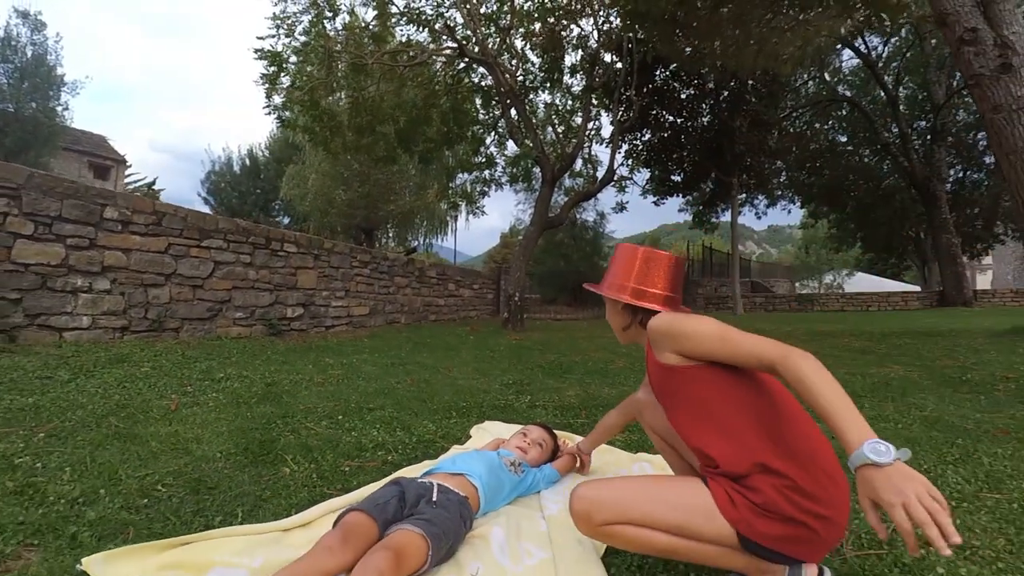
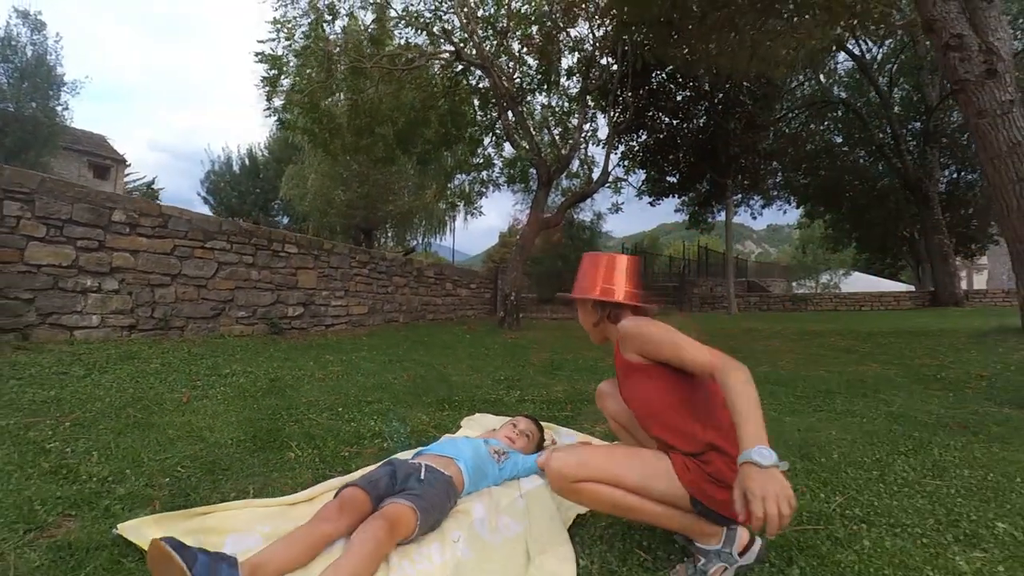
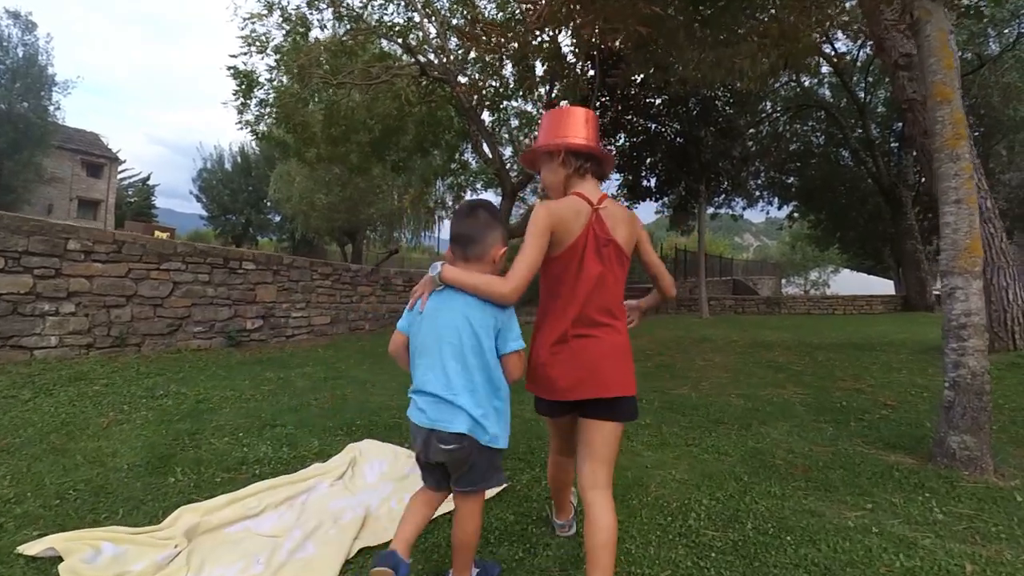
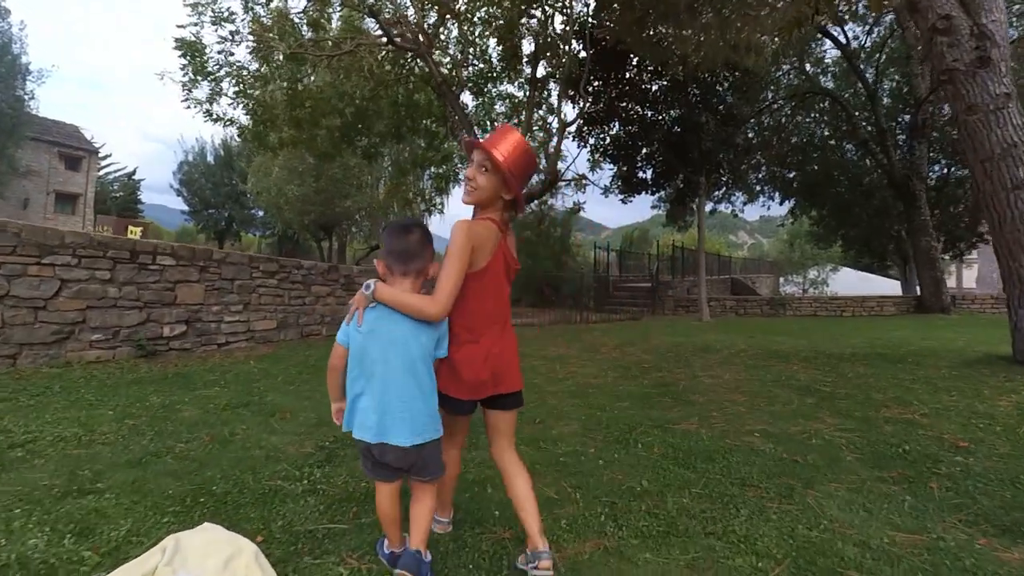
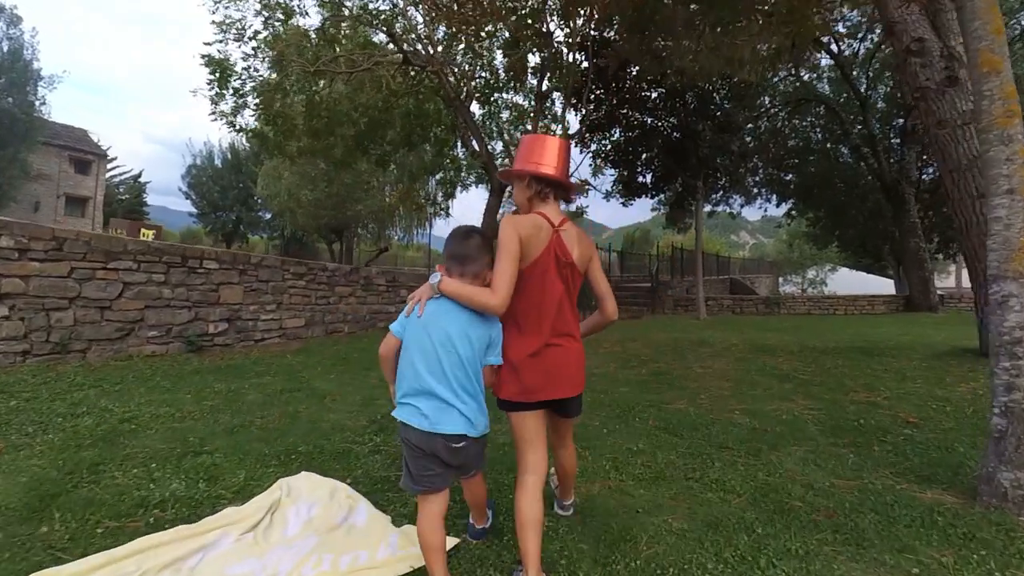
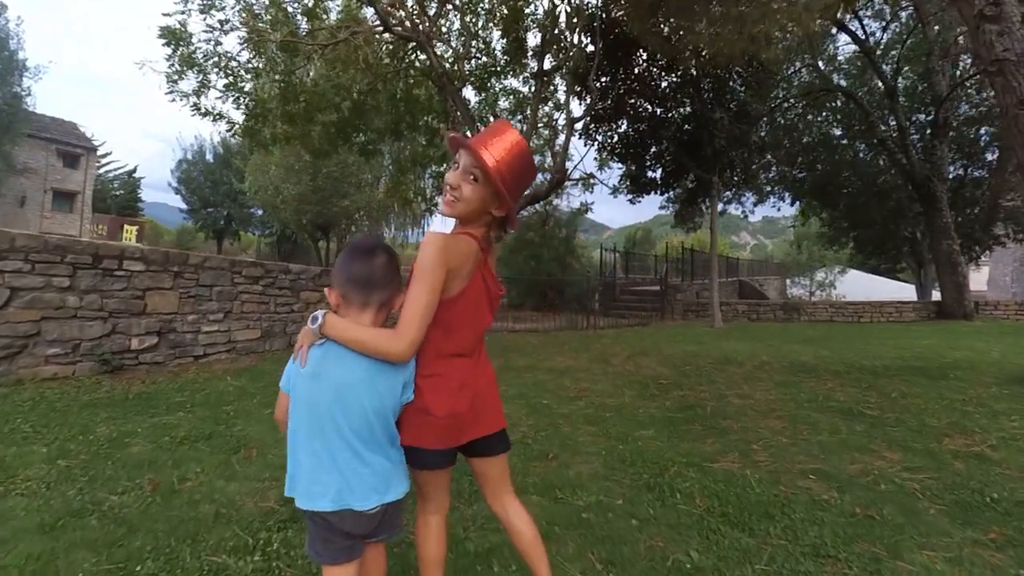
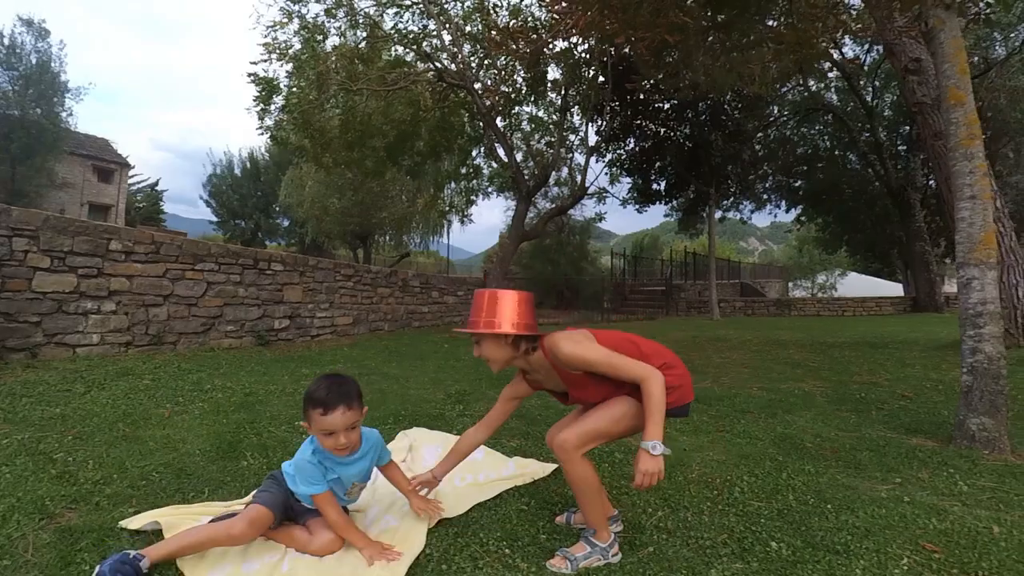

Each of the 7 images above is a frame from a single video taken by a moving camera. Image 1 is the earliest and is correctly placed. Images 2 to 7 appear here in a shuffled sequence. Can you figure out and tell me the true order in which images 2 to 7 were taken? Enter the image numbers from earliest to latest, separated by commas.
2, 7, 3, 5, 4, 6
